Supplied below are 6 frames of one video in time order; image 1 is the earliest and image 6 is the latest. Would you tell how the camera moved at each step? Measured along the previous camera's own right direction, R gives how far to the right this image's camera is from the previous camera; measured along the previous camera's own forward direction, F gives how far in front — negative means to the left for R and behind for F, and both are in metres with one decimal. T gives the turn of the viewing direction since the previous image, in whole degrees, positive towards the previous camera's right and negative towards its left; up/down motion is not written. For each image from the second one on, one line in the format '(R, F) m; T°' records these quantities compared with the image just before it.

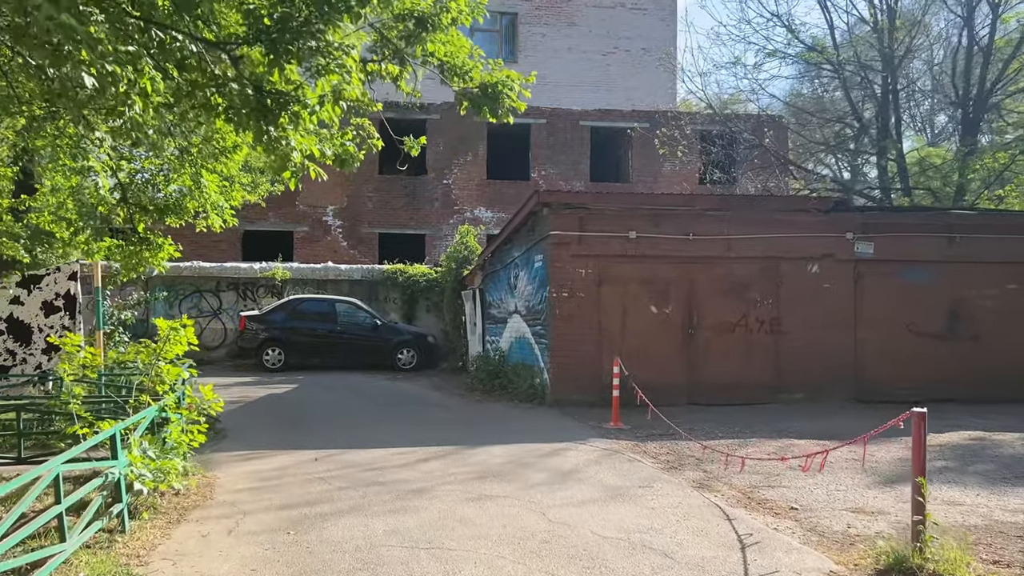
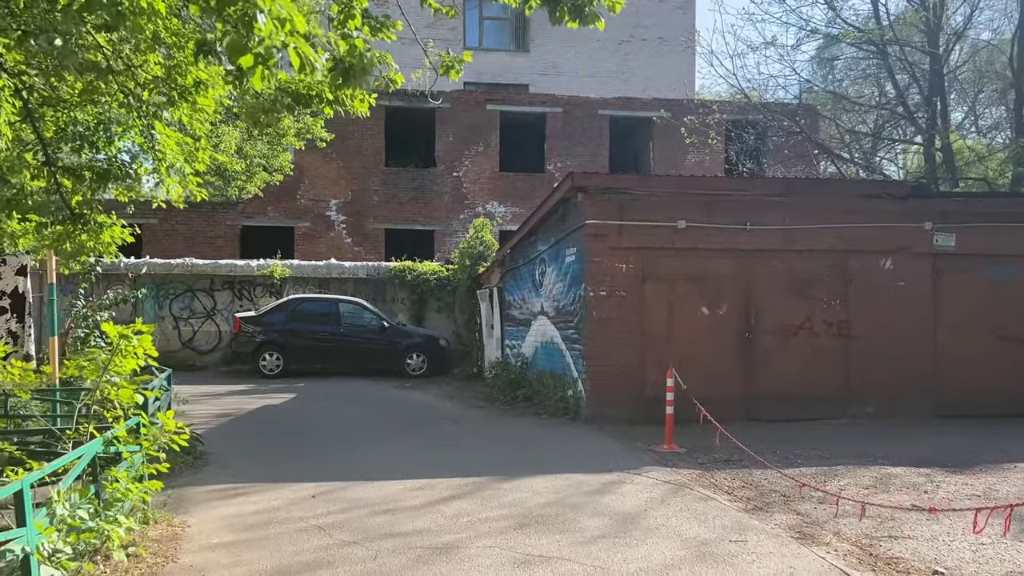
(-0.3, +1.4) m; 0°
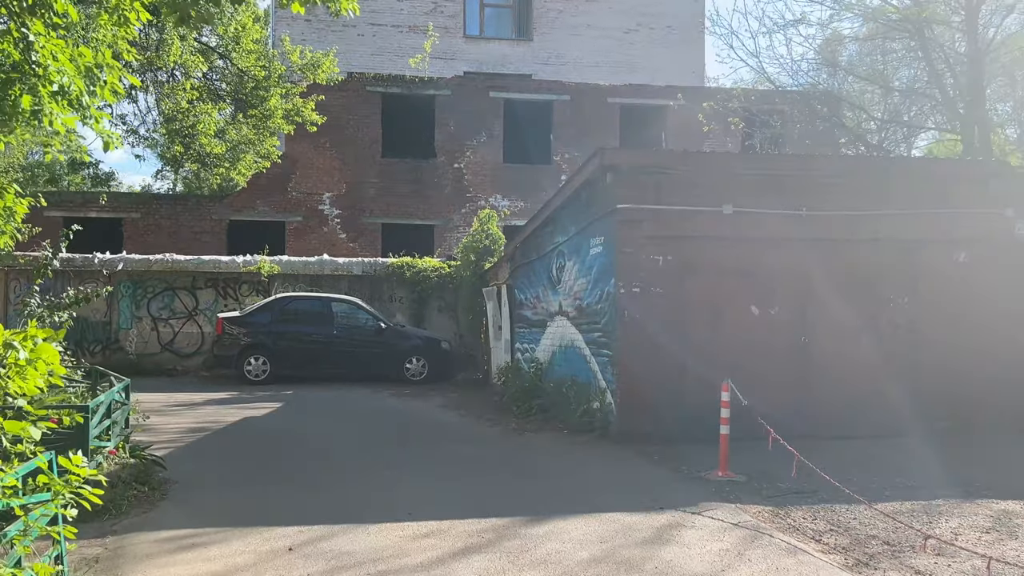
(-0.2, +1.3) m; 0°
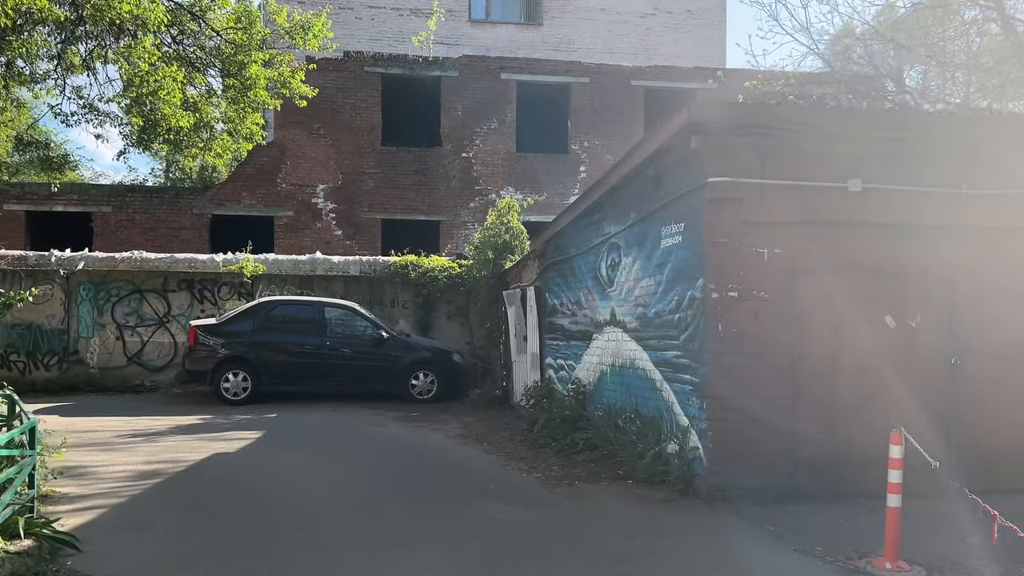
(-0.3, +2.0) m; 0°
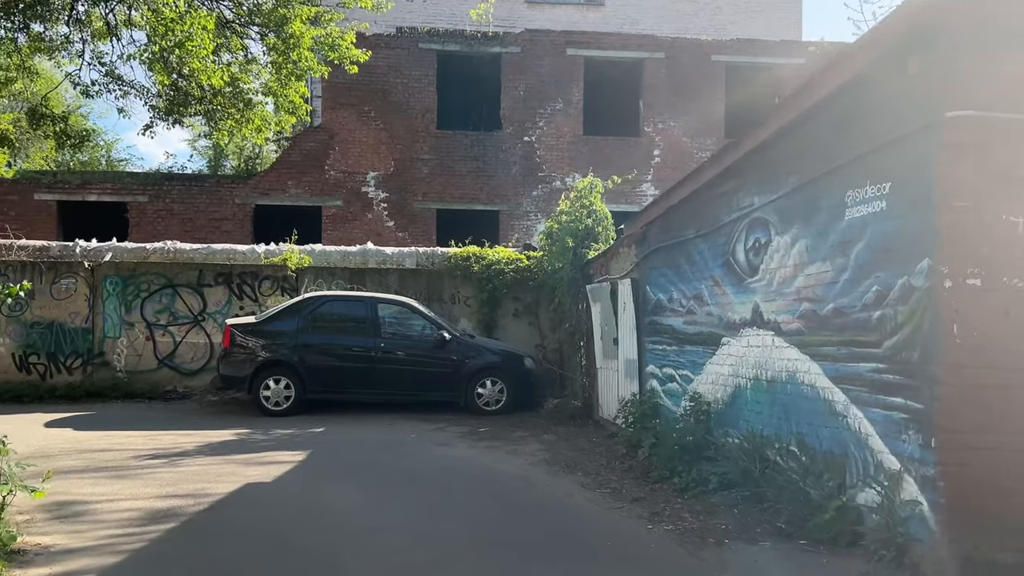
(-0.4, +1.6) m; -3°
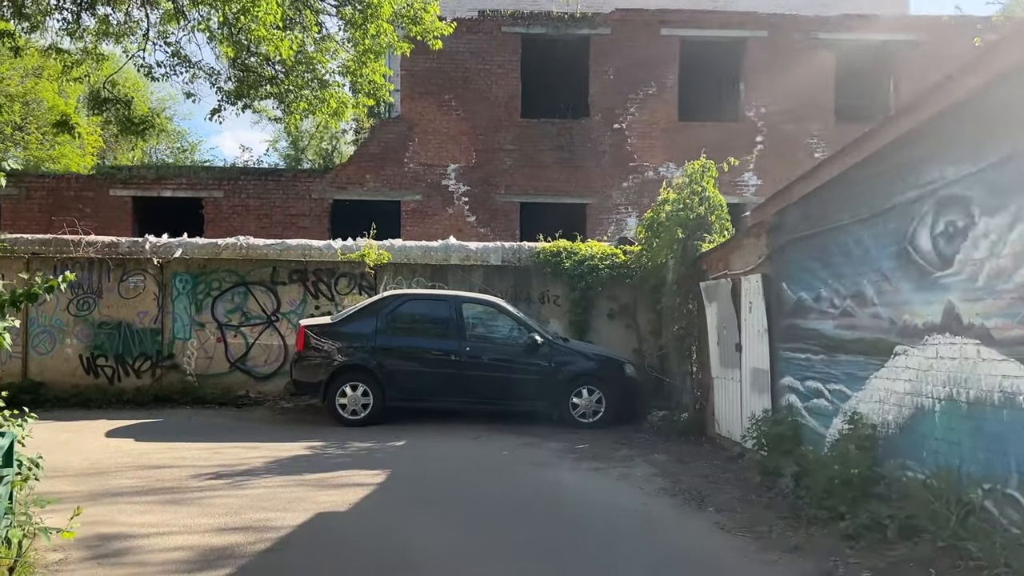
(-0.3, +1.0) m; -5°
